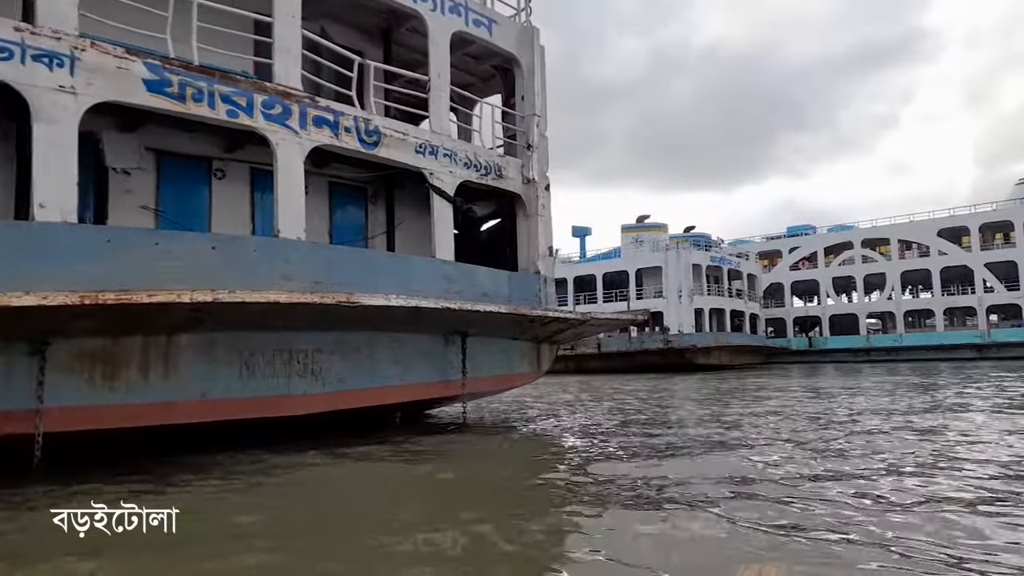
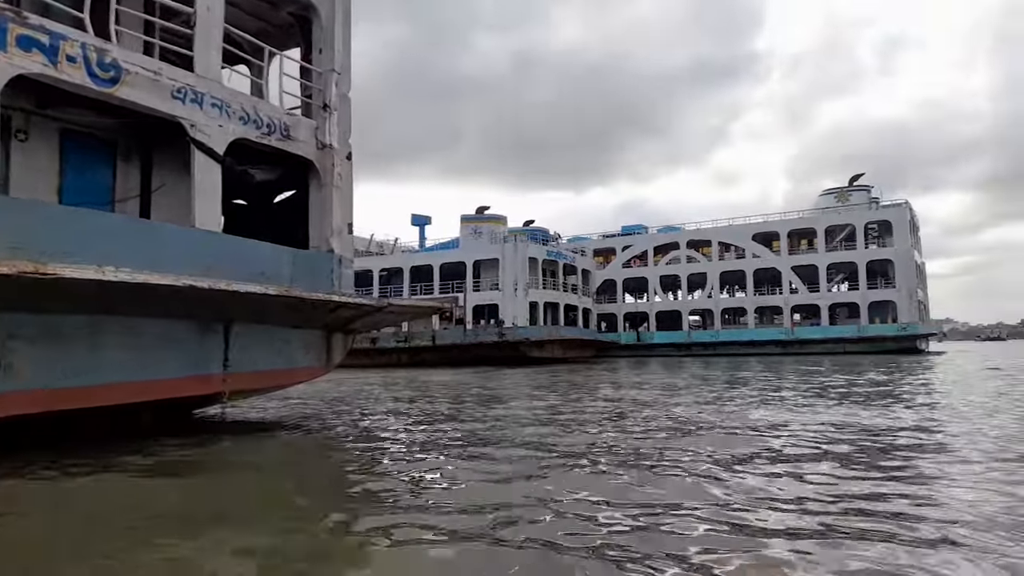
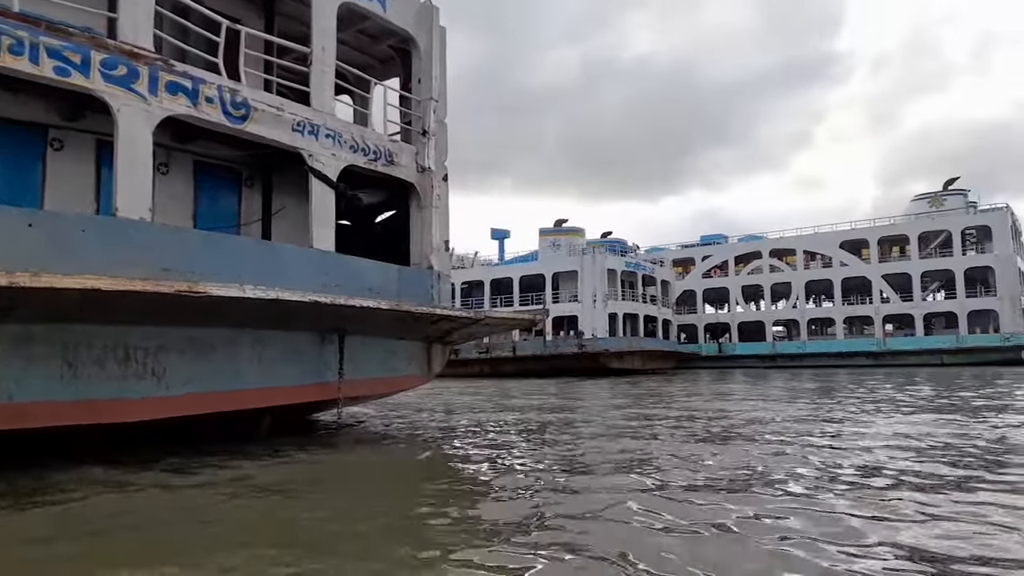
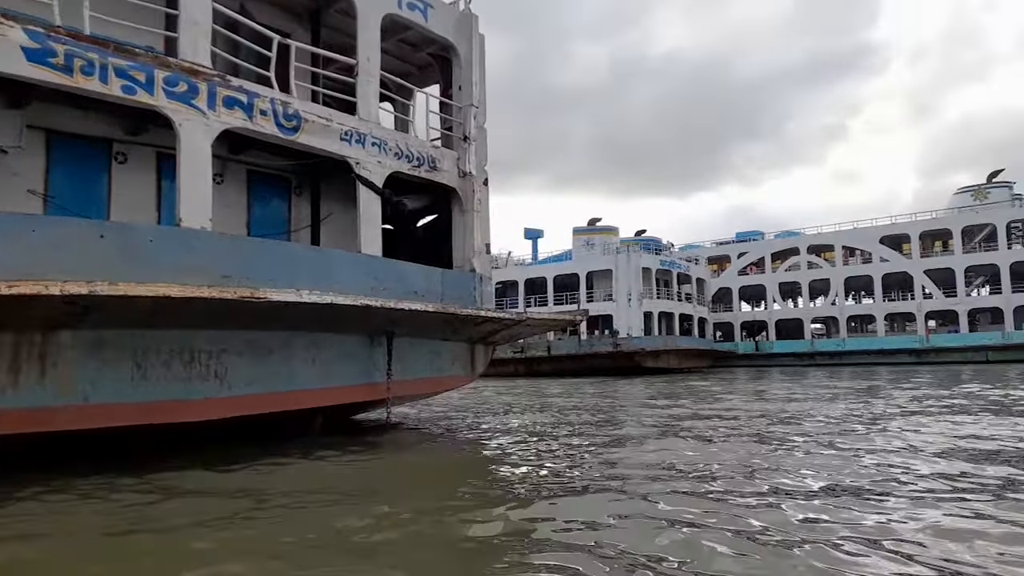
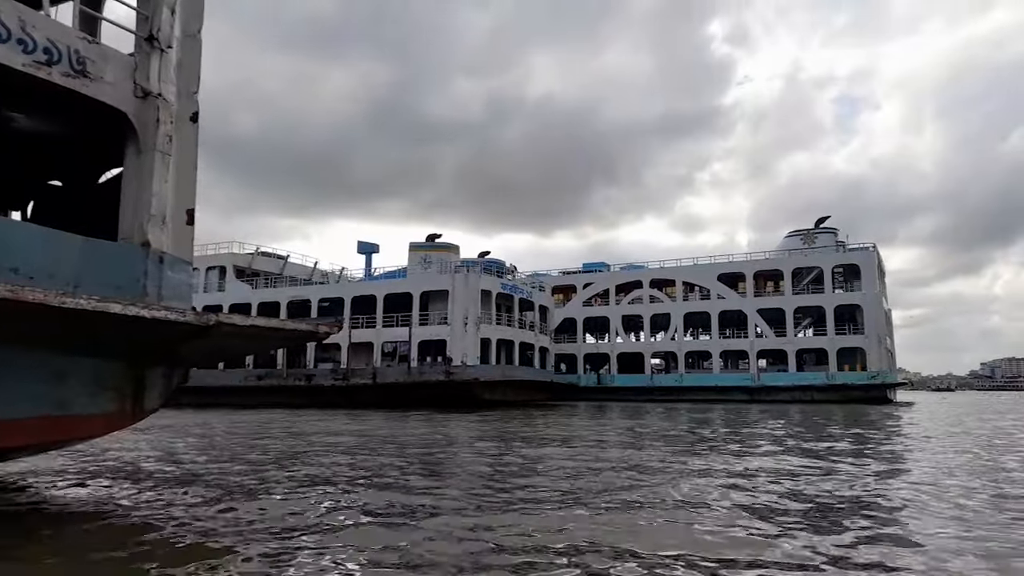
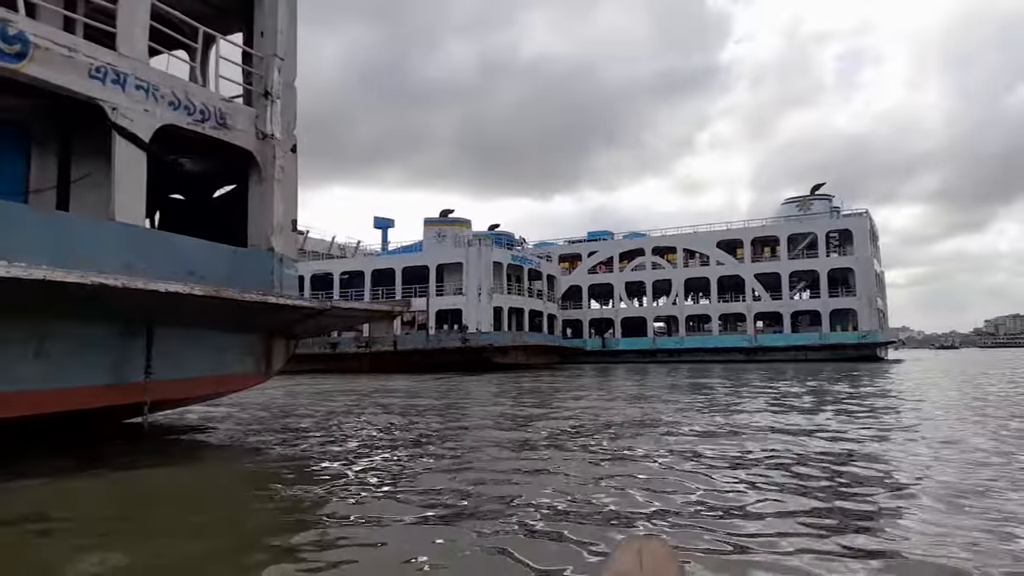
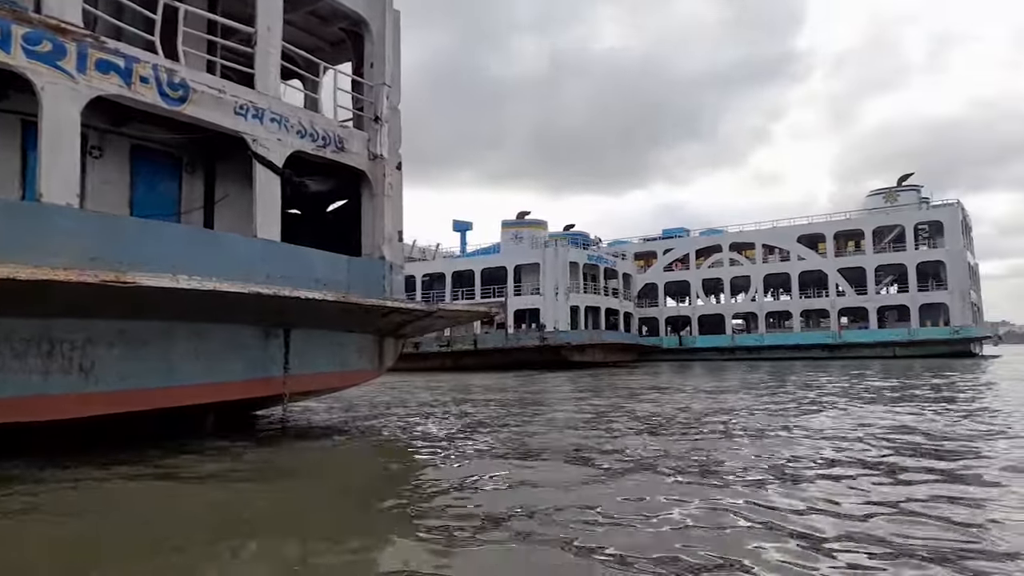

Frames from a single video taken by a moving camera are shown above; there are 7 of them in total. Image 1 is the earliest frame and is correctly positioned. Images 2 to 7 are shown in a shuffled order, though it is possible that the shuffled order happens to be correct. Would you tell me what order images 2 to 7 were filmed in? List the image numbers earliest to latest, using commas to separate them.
4, 3, 7, 2, 6, 5
